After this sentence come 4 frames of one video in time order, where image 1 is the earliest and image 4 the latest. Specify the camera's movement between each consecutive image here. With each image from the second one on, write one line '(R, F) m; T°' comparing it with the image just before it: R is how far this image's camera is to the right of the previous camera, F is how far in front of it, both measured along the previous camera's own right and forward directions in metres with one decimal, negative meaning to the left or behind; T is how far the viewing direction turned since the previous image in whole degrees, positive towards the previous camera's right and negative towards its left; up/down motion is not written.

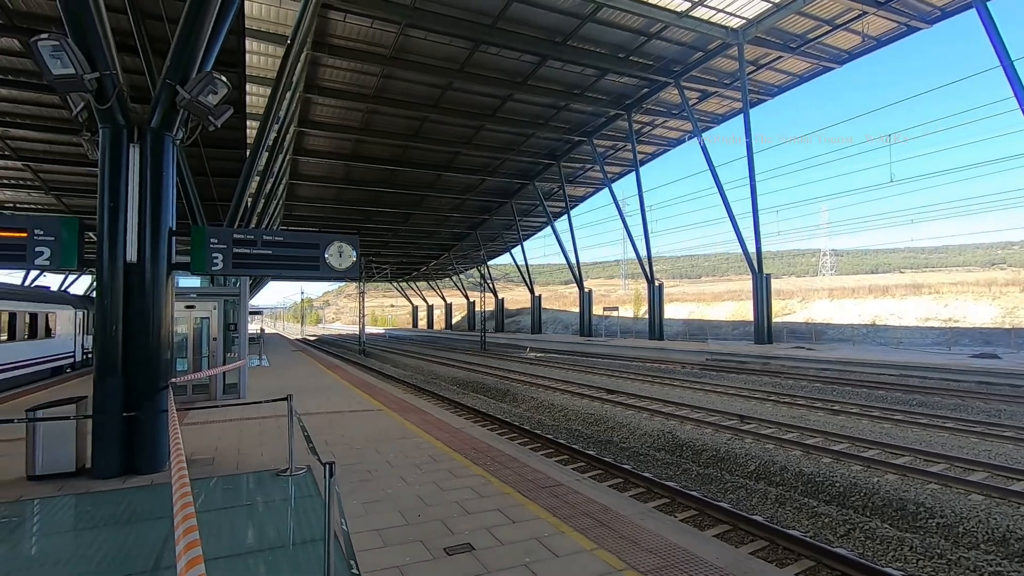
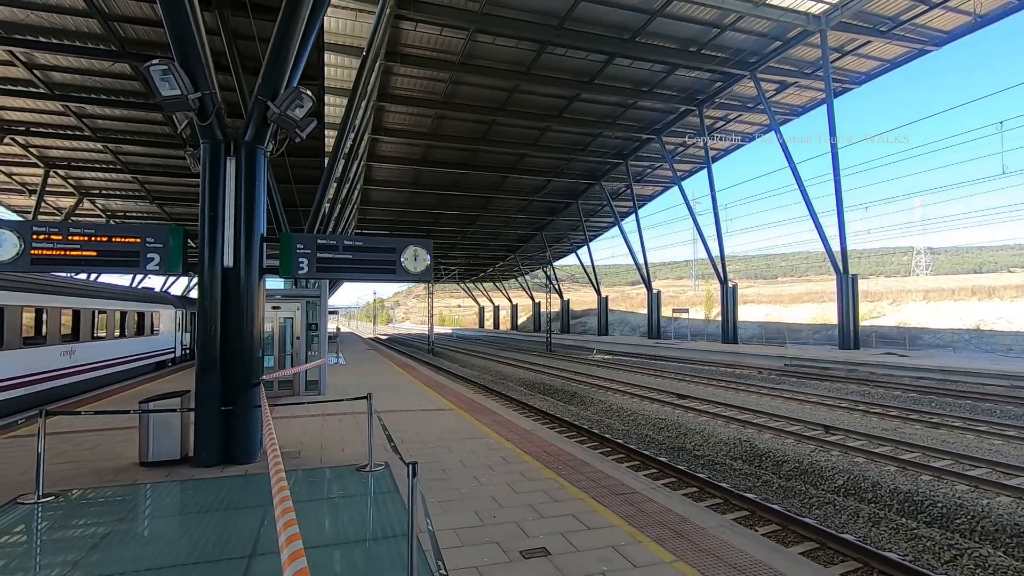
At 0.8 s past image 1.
(-0.1, 0.0) m; -7°
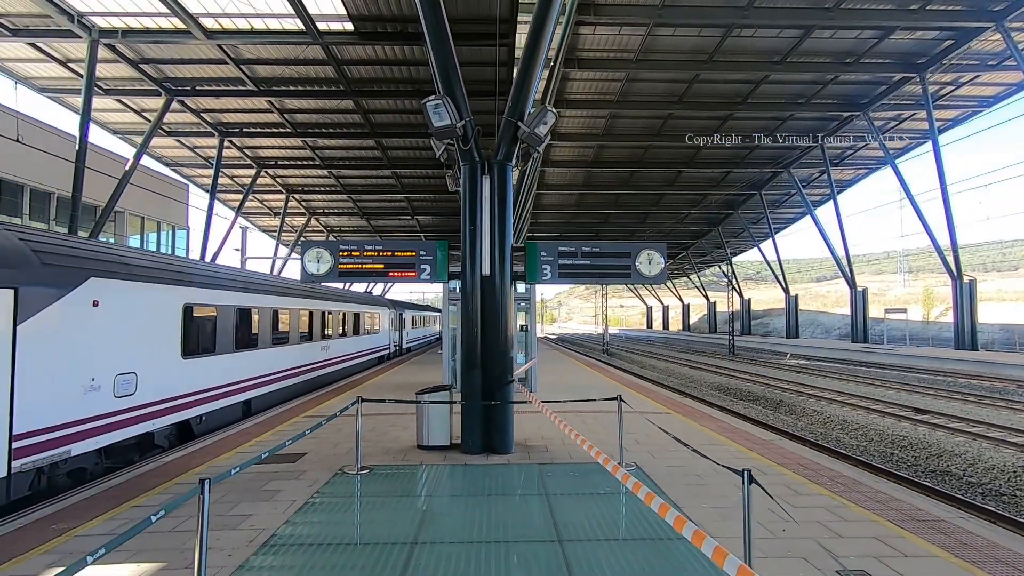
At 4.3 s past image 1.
(-0.9, -0.3) m; -17°
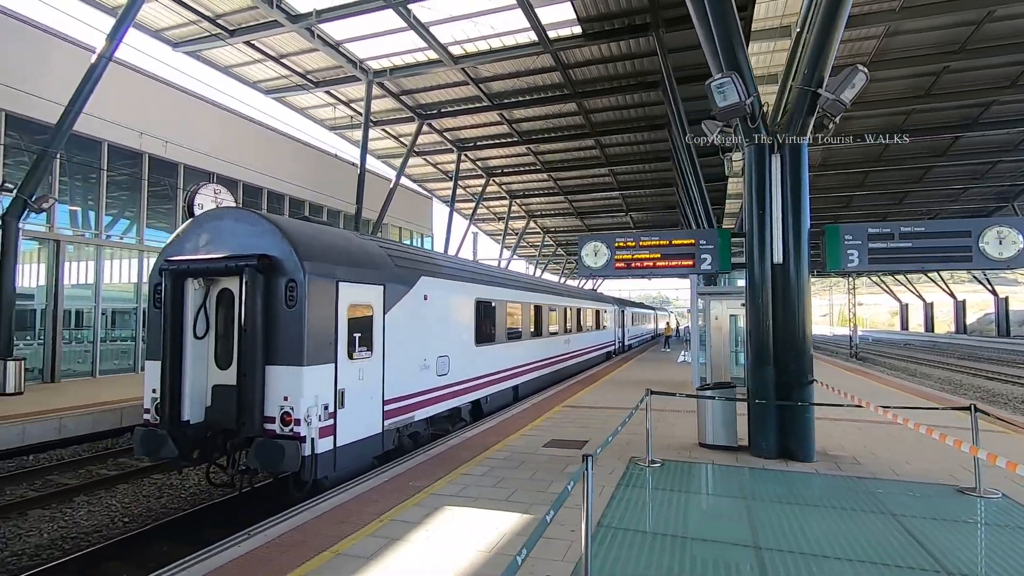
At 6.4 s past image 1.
(-0.9, -0.1) m; -21°
